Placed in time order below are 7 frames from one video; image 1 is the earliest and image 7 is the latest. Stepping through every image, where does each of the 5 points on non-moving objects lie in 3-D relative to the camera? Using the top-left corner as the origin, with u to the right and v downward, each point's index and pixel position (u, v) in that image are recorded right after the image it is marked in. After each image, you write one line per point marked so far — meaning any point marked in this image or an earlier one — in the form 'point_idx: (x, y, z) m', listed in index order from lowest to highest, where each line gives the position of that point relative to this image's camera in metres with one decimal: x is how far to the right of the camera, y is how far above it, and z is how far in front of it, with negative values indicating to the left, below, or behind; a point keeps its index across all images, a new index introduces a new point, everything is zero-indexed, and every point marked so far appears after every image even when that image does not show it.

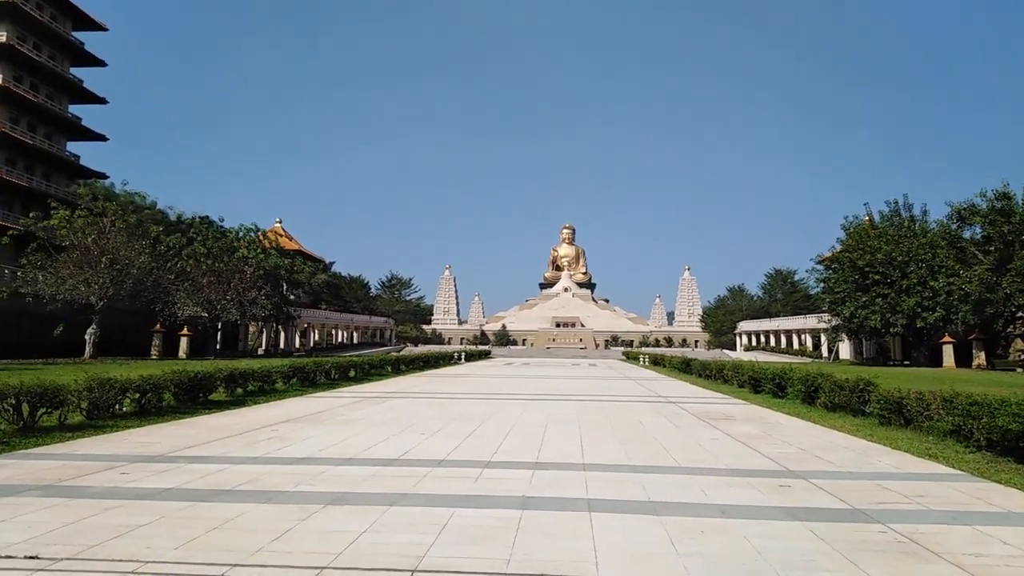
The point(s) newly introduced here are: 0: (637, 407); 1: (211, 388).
0: (+2.6, -2.4, +14.7) m
1: (-6.2, -2.1, +14.8) m
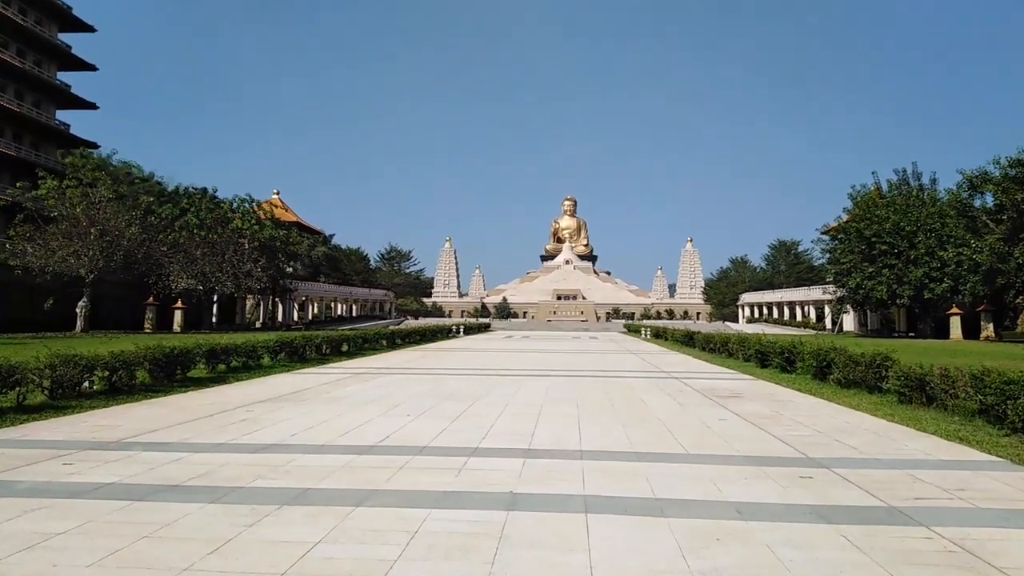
0: (+2.5, -1.9, +13.9) m
1: (-6.3, -1.5, +14.0) m
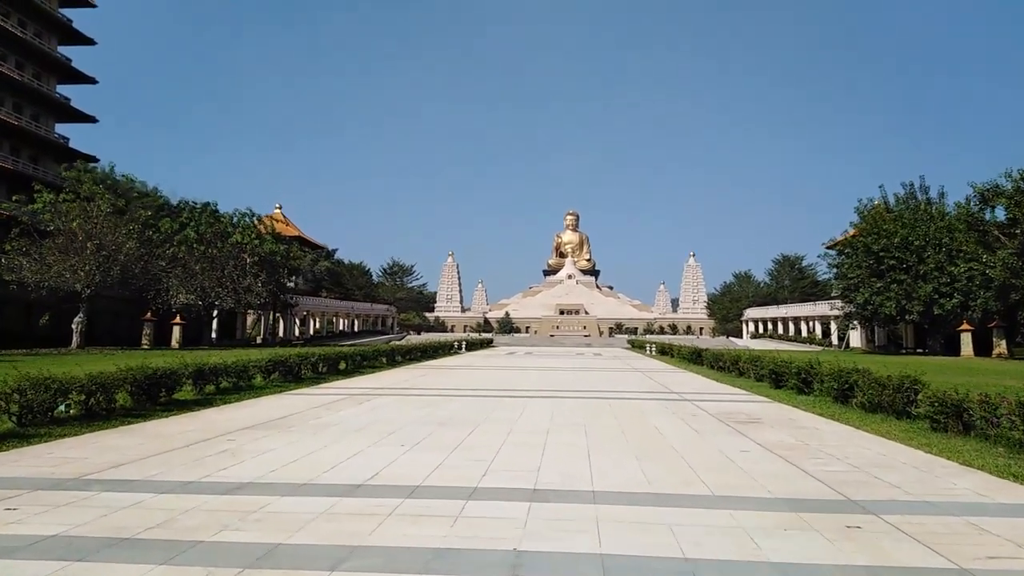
0: (+2.5, -2.2, +13.2) m
1: (-6.3, -1.8, +13.3) m
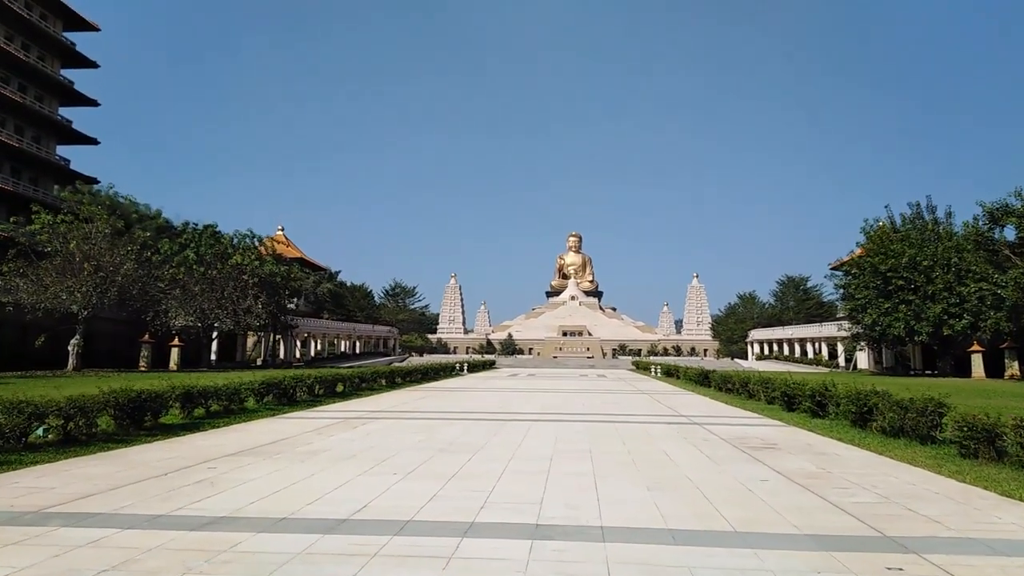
0: (+2.6, -2.5, +12.5) m
1: (-6.2, -2.2, +12.7) m
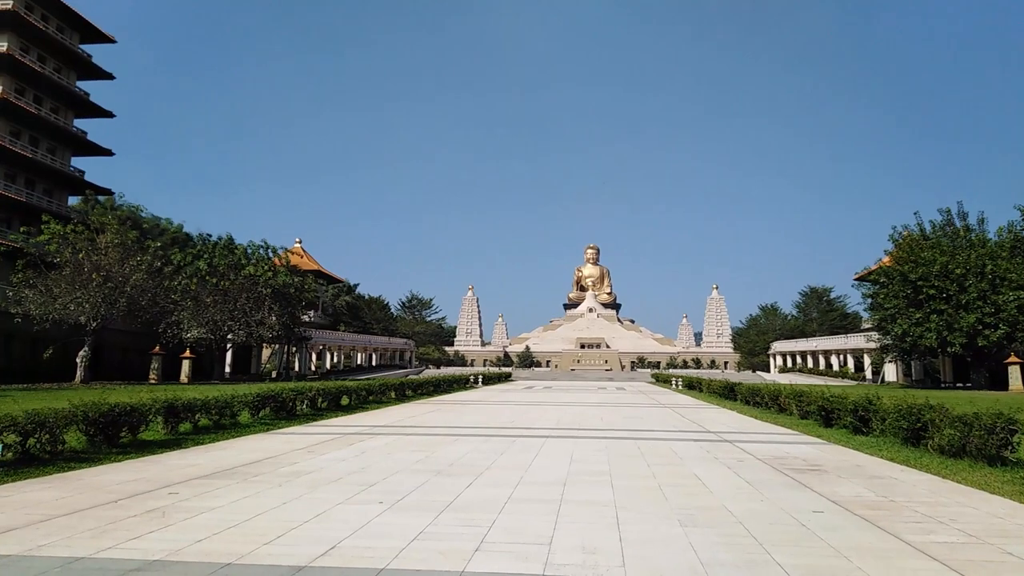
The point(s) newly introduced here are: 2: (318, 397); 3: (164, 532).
0: (+2.7, -2.5, +11.3) m
1: (-6.1, -2.2, +11.7) m
2: (-5.2, -2.9, +19.1) m
3: (-2.8, -1.9, +5.8) m
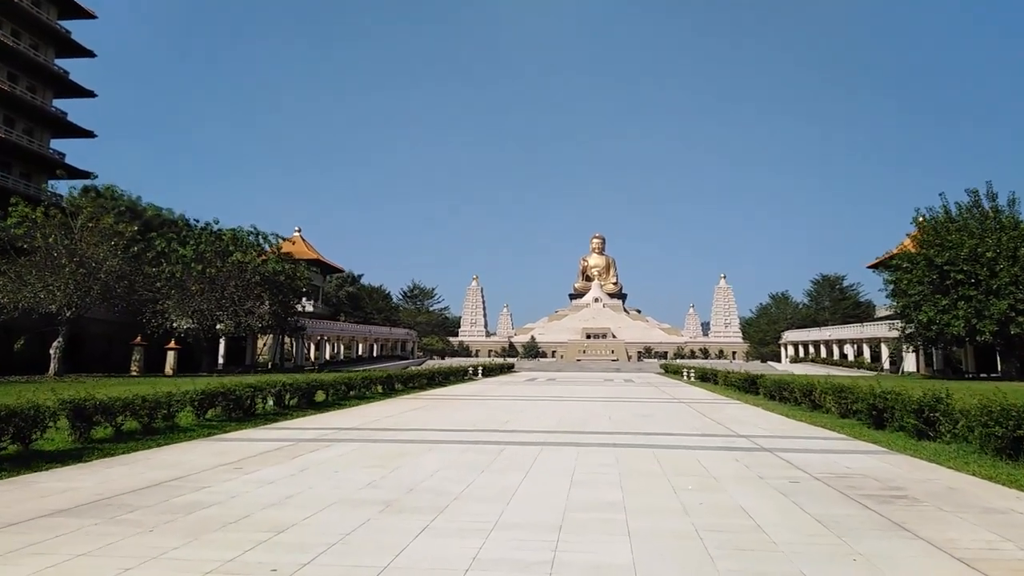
0: (+2.5, -2.2, +8.8) m
1: (-6.3, -1.9, +9.3) m
2: (-5.3, -2.4, +16.7) m
3: (-3.0, -1.7, +3.4) m
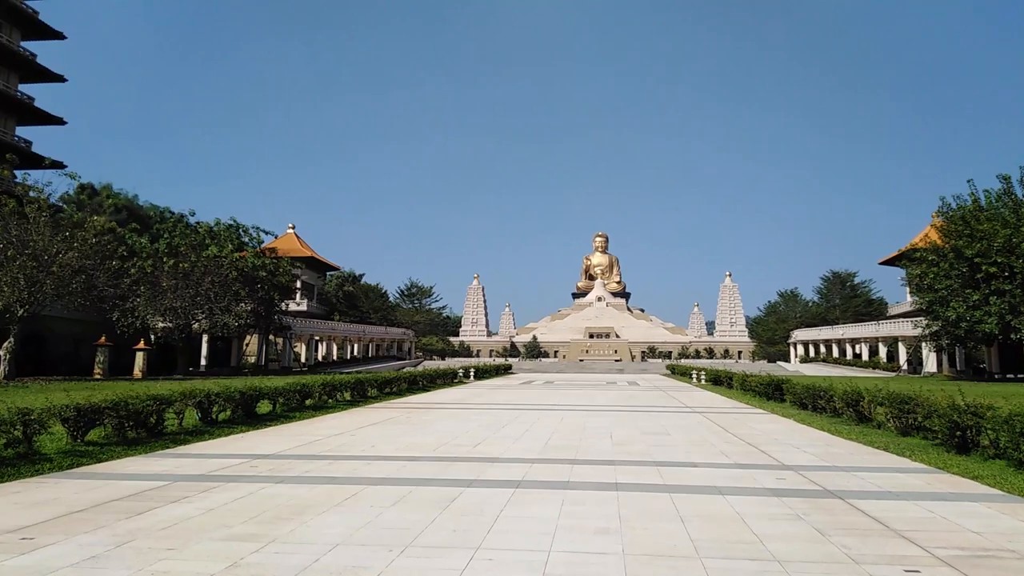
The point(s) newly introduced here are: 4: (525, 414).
0: (+2.1, -1.9, +5.7) m
1: (-6.7, -1.7, +6.2) m
2: (-5.7, -2.2, +13.6) m
3: (-3.5, -1.4, +0.3) m
4: (+0.2, -3.0, +17.3) m
